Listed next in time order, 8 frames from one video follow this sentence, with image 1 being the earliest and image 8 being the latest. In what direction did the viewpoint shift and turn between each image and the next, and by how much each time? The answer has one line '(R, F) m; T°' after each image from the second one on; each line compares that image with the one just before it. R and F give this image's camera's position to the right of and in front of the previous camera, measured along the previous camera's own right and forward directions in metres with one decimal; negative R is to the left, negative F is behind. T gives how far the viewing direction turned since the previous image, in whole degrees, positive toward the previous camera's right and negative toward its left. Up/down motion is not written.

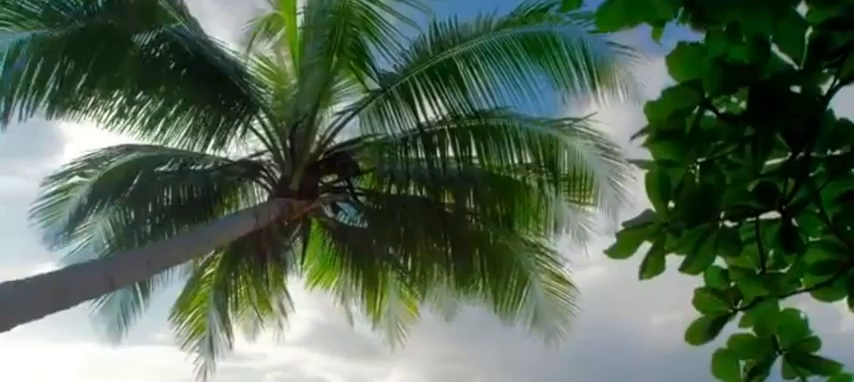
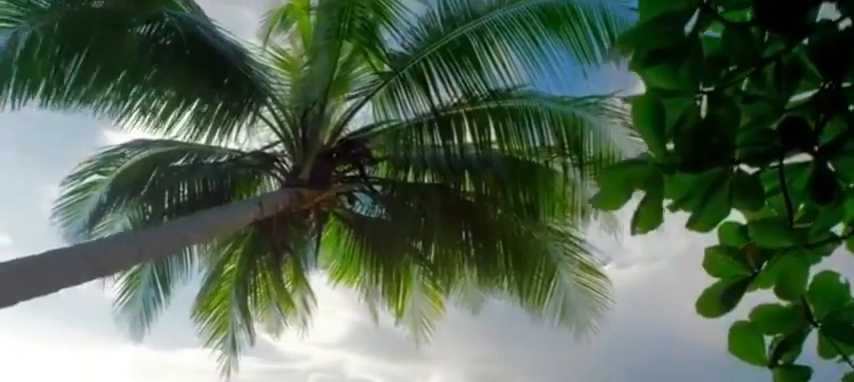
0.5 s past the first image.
(+0.3, +0.4) m; -4°
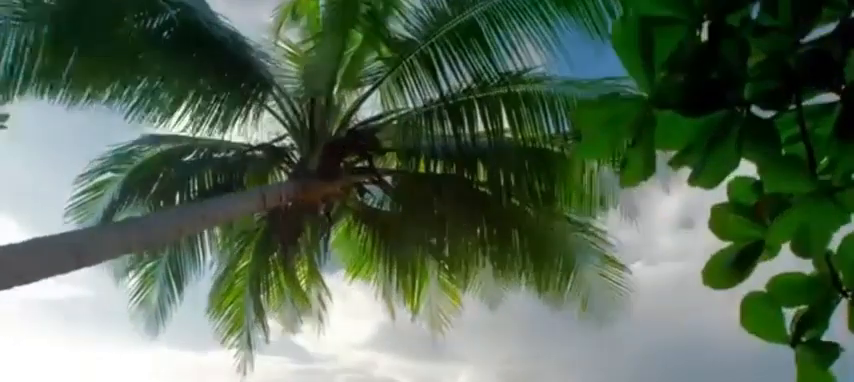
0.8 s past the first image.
(+0.2, +0.3) m; -2°
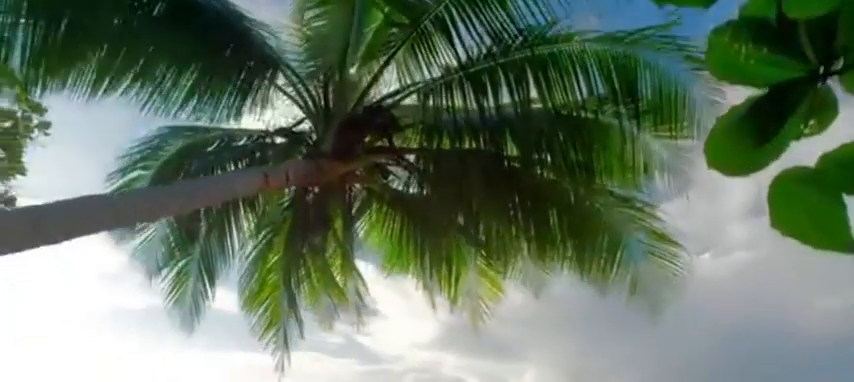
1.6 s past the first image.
(+0.4, +0.6) m; -6°
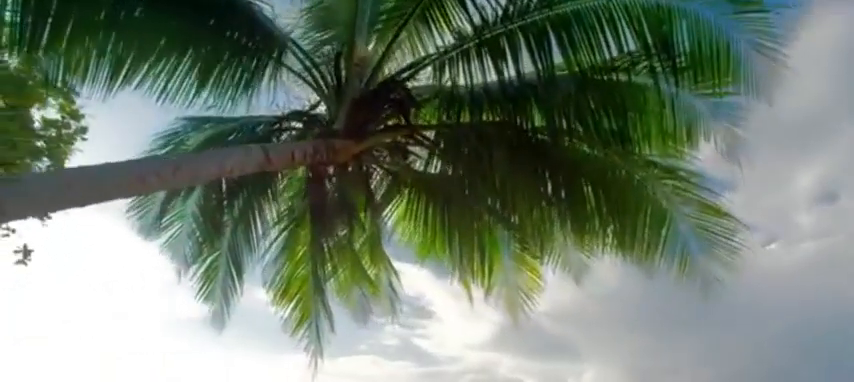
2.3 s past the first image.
(+0.4, +0.5) m; -5°
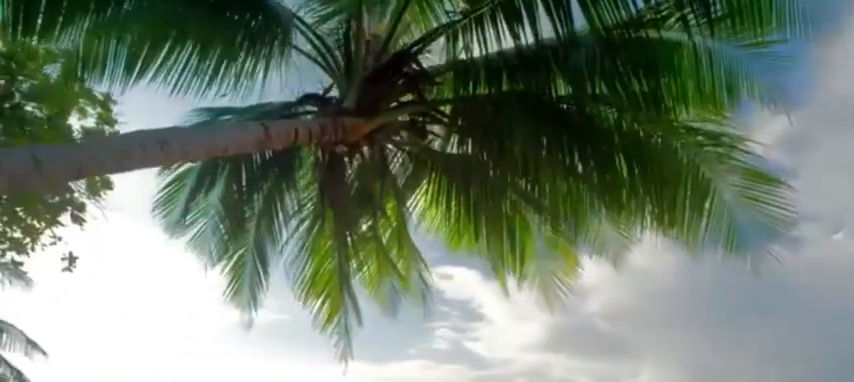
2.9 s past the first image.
(+0.3, +0.4) m; -4°
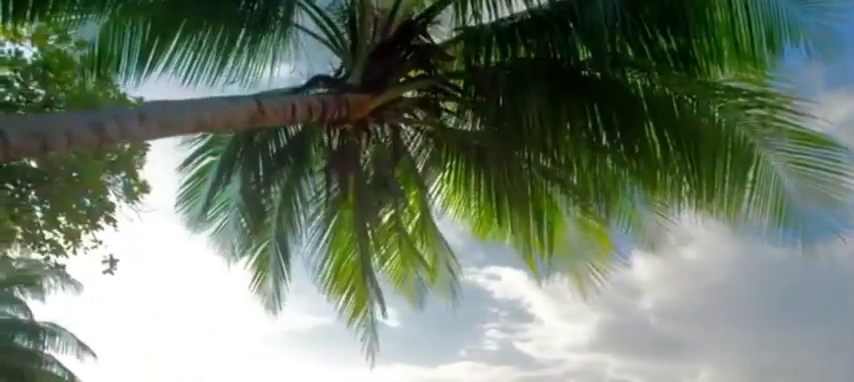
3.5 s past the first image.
(+0.3, +0.4) m; -4°
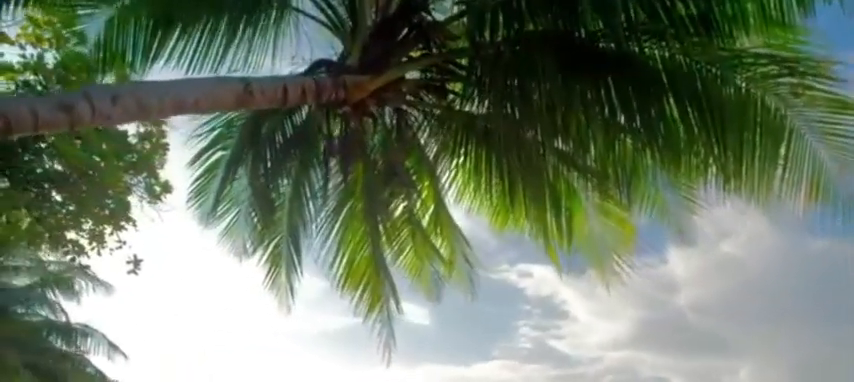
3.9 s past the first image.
(+0.3, +0.3) m; -3°
